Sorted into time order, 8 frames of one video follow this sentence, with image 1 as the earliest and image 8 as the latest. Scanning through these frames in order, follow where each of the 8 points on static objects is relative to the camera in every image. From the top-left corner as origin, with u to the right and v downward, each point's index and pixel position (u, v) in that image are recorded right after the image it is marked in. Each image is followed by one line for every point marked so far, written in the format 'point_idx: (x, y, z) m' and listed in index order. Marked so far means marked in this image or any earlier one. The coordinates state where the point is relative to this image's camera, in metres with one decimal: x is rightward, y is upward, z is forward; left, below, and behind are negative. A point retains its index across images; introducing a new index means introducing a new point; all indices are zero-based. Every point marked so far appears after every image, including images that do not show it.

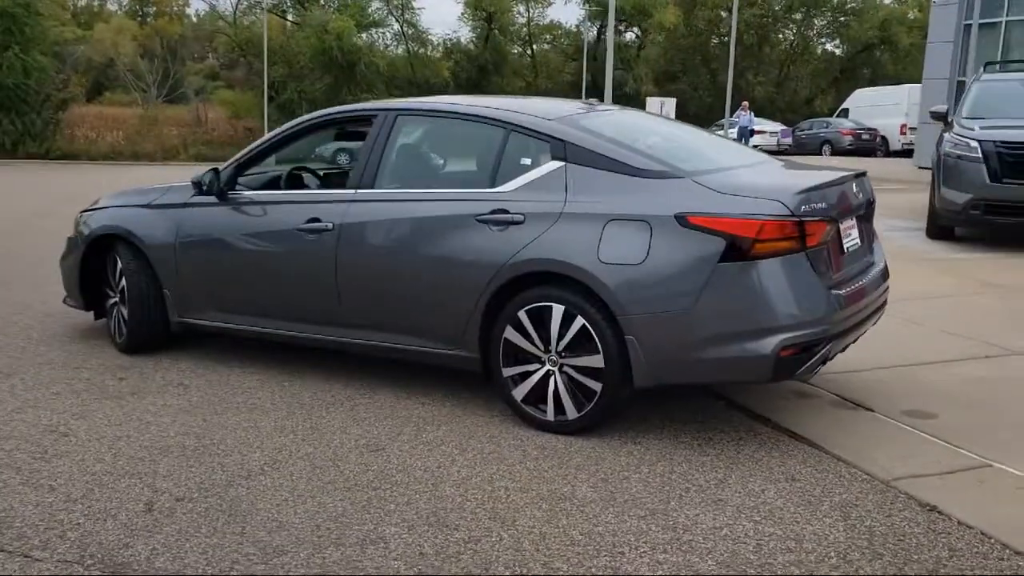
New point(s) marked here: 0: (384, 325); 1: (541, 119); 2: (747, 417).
0: (-0.6, -0.2, +5.1) m
1: (+0.2, +0.8, +4.8) m
2: (+1.1, -0.6, +4.8) m
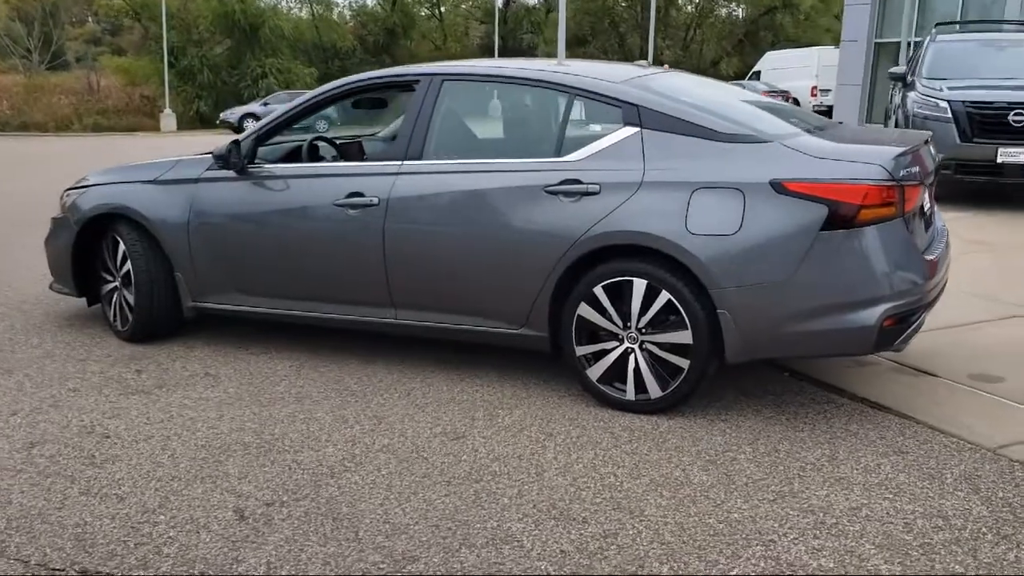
0: (-0.4, -0.1, +4.8) m
1: (+0.5, +1.0, +4.6) m
2: (+1.5, -0.5, +4.7) m
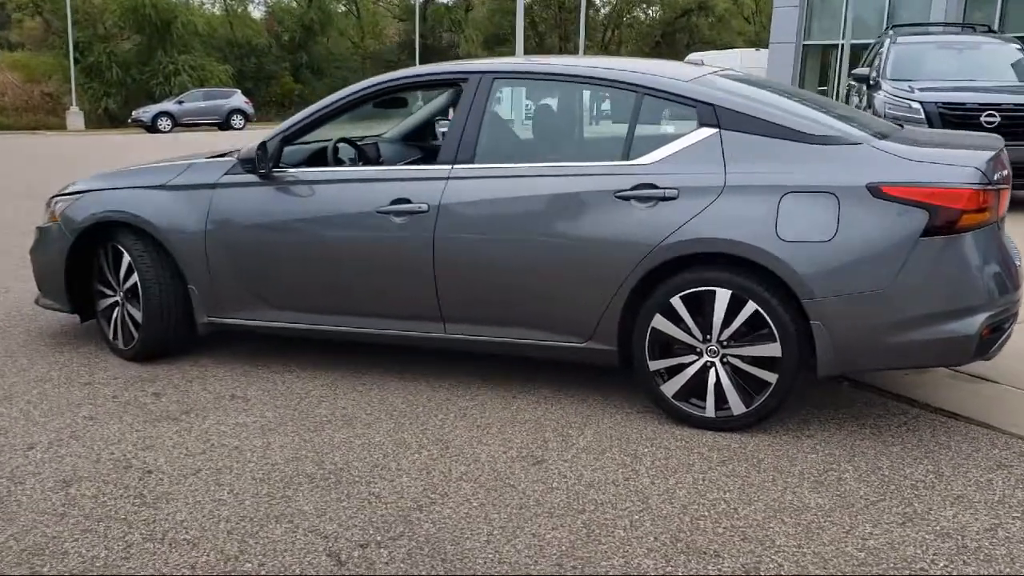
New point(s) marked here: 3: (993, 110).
0: (-0.1, -0.1, +4.5) m
1: (+0.7, +0.9, +4.3) m
2: (+1.7, -0.5, +4.6) m
3: (+4.9, +1.8, +10.1) m
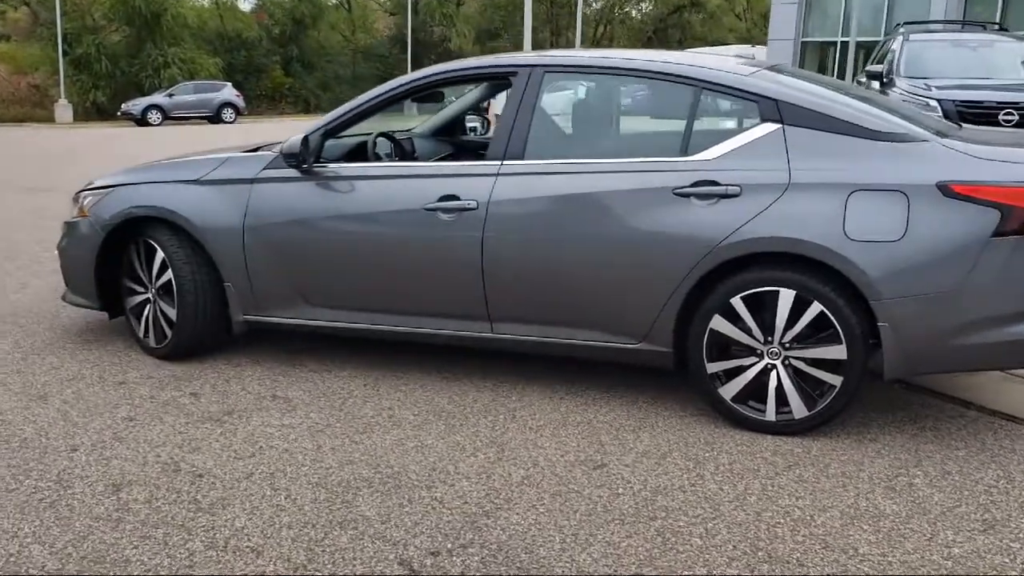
0: (+0.1, -0.1, +4.4) m
1: (+1.0, +0.9, +4.2) m
2: (+2.0, -0.5, +4.5) m
3: (+5.1, +1.8, +10.0) m
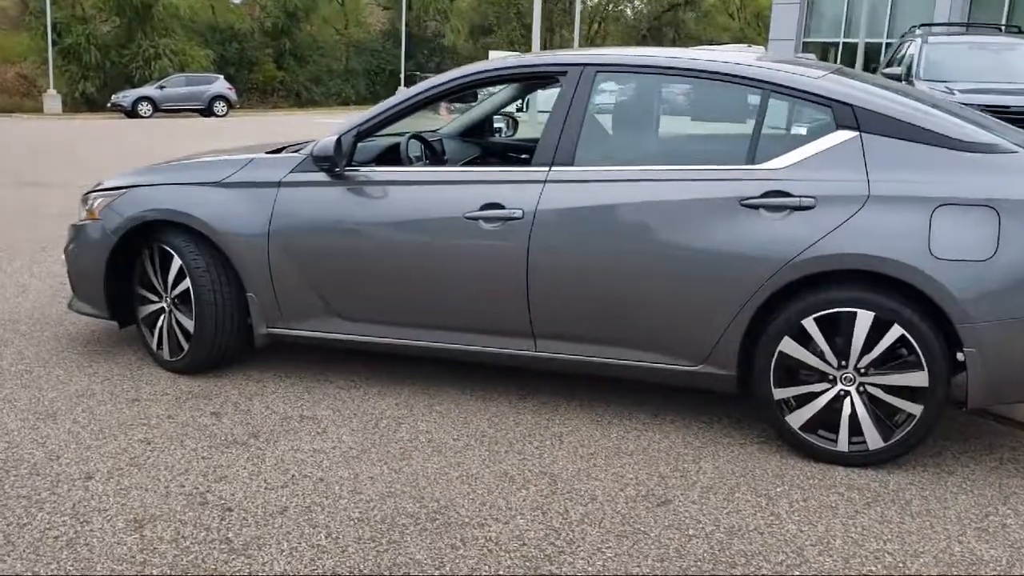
0: (+0.3, -0.2, +4.1) m
1: (+1.2, +0.8, +3.9) m
2: (+2.2, -0.6, +4.2) m
3: (+5.2, +1.7, +9.8) m
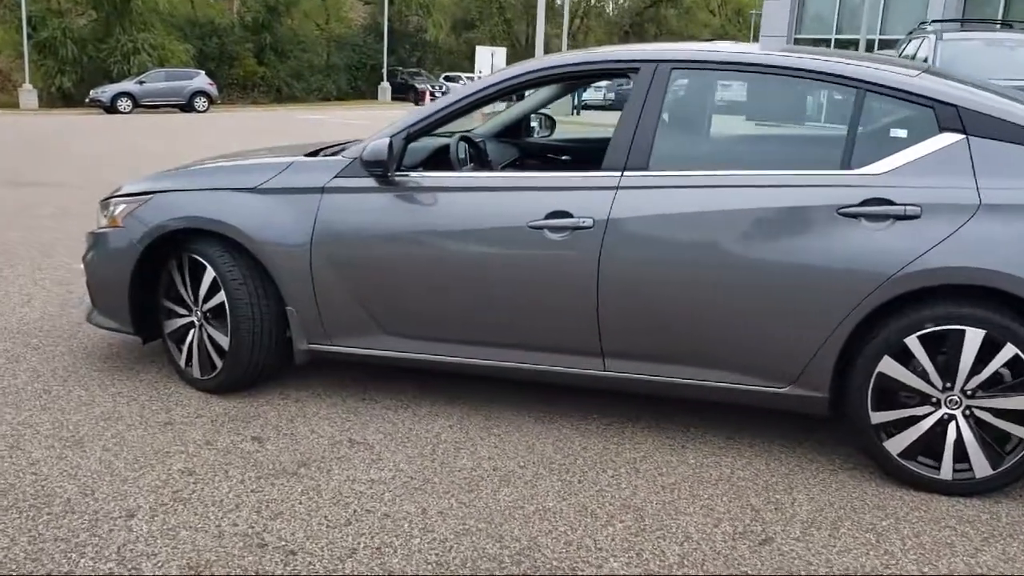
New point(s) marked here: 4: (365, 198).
0: (+0.6, -0.3, +3.8) m
1: (+1.5, +0.8, +3.7) m
2: (+2.4, -0.7, +4.0) m
3: (+5.4, +1.7, +9.6) m
4: (-0.6, +0.4, +4.1) m
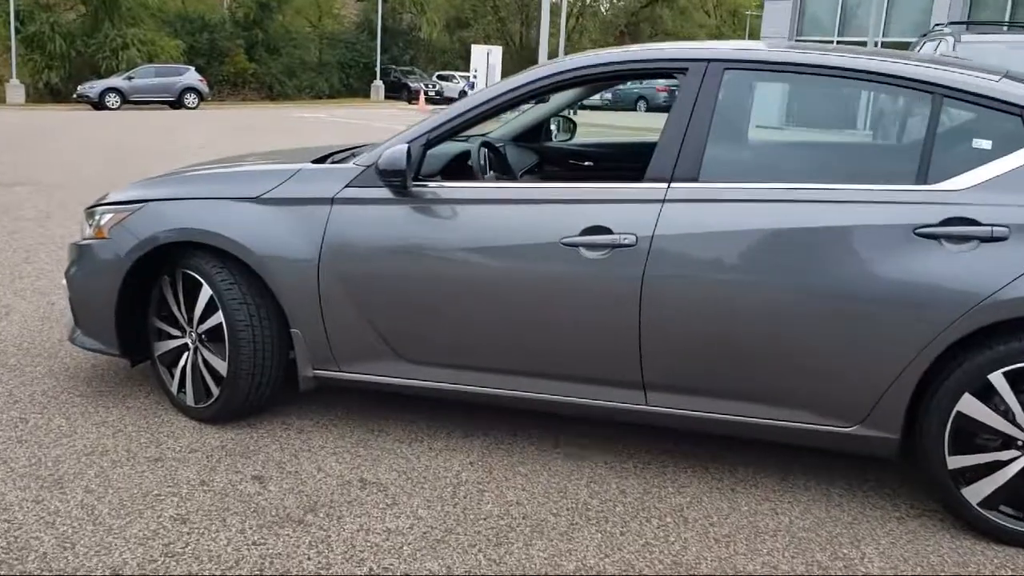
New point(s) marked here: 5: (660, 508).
0: (+0.7, -0.3, +3.4) m
1: (+1.6, +0.7, +3.3) m
2: (+2.5, -0.8, +3.6) m
3: (+5.4, +1.6, +9.3) m
4: (-0.5, +0.3, +3.7) m
5: (+0.5, -0.8, +3.4) m
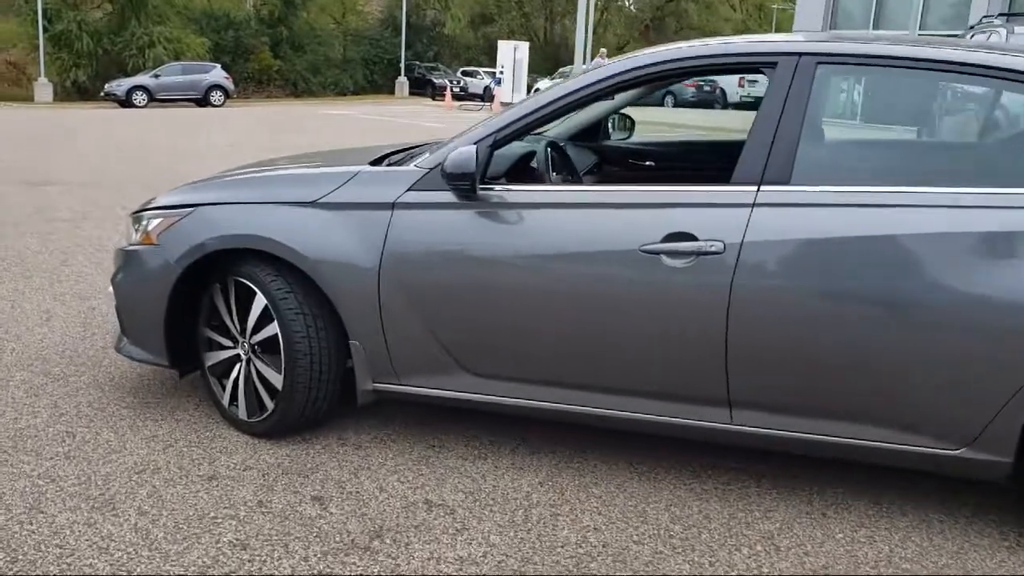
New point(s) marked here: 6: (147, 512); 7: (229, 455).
0: (+1.0, -0.4, +3.2) m
1: (+1.8, +0.7, +3.0) m
2: (+2.8, -0.8, +3.4) m
3: (+5.8, +1.6, +8.9) m
4: (-0.3, +0.3, +3.5) m
5: (+0.8, -0.8, +3.2) m
6: (-1.2, -0.7, +3.2) m
7: (-1.1, -0.6, +3.7) m
